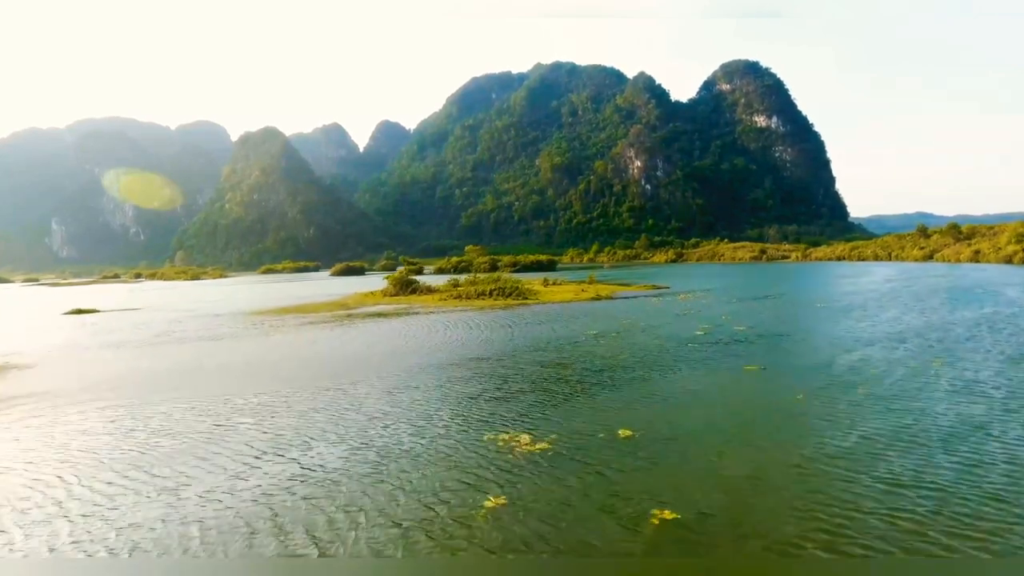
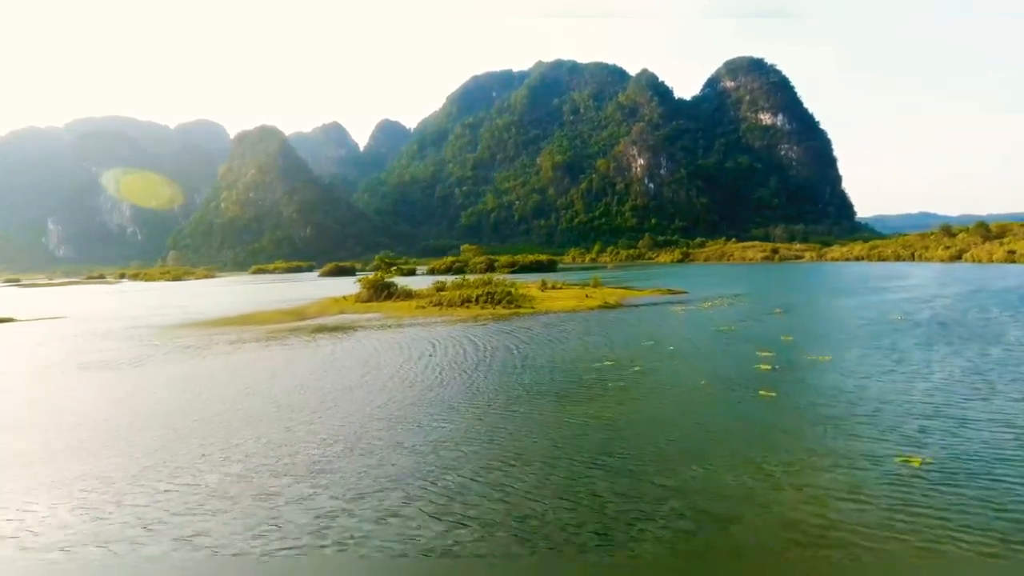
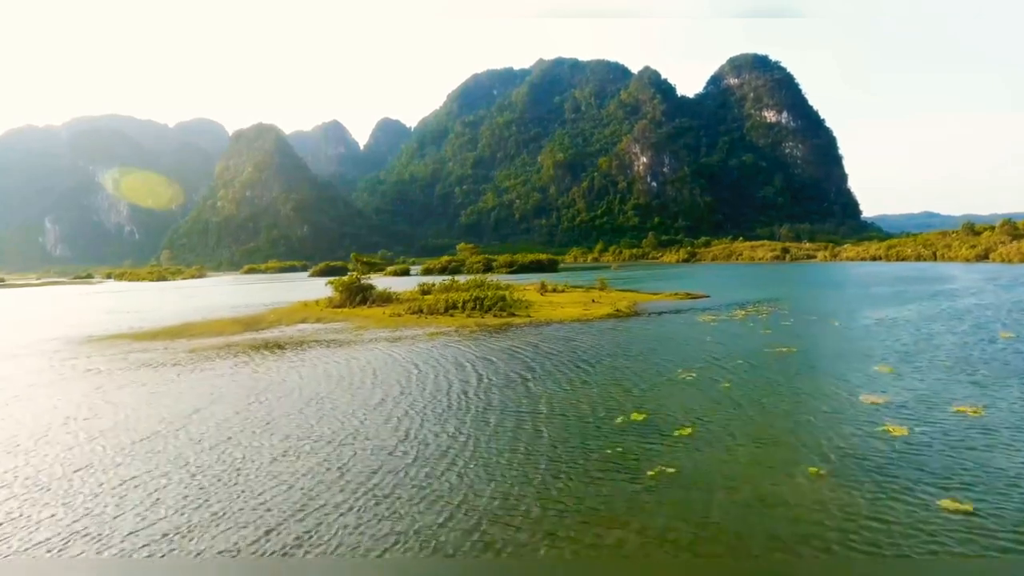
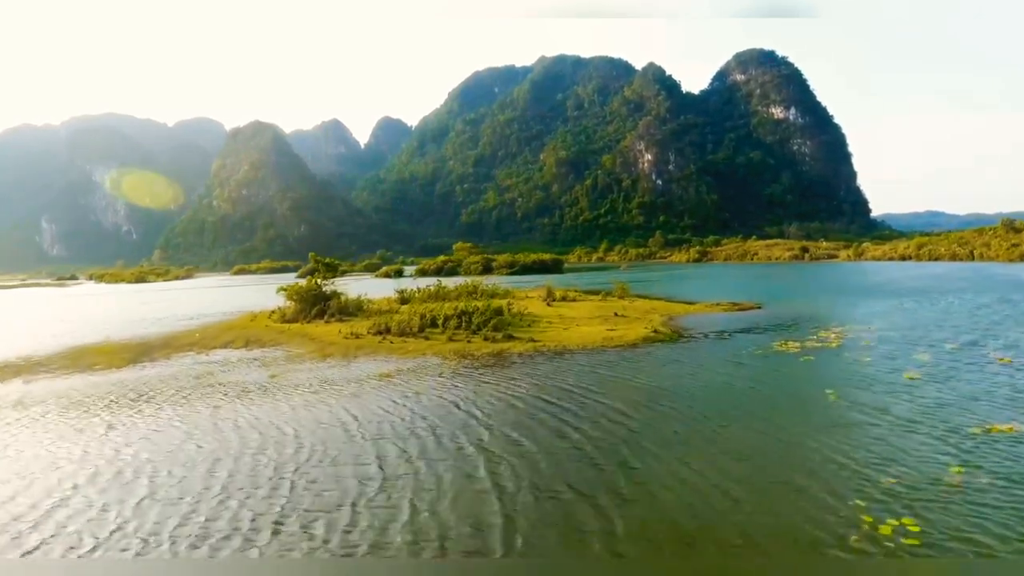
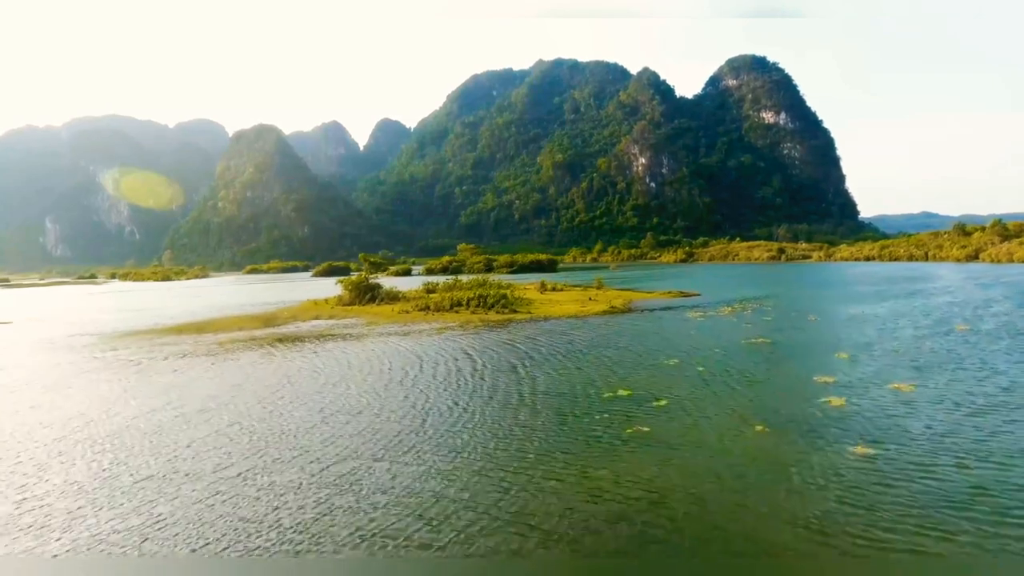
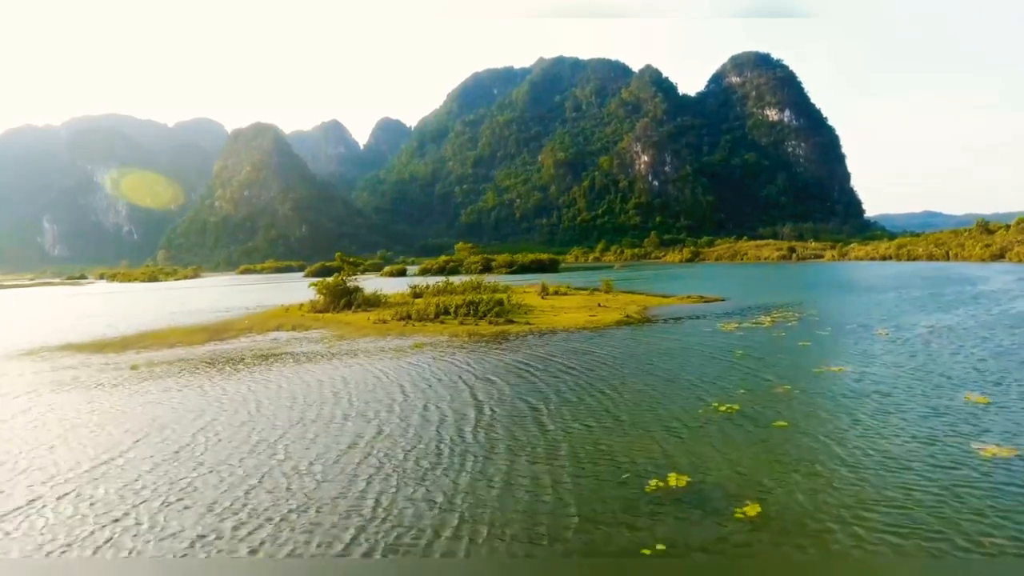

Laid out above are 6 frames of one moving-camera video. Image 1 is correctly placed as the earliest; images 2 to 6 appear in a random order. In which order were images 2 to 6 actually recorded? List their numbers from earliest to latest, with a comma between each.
2, 5, 3, 6, 4
